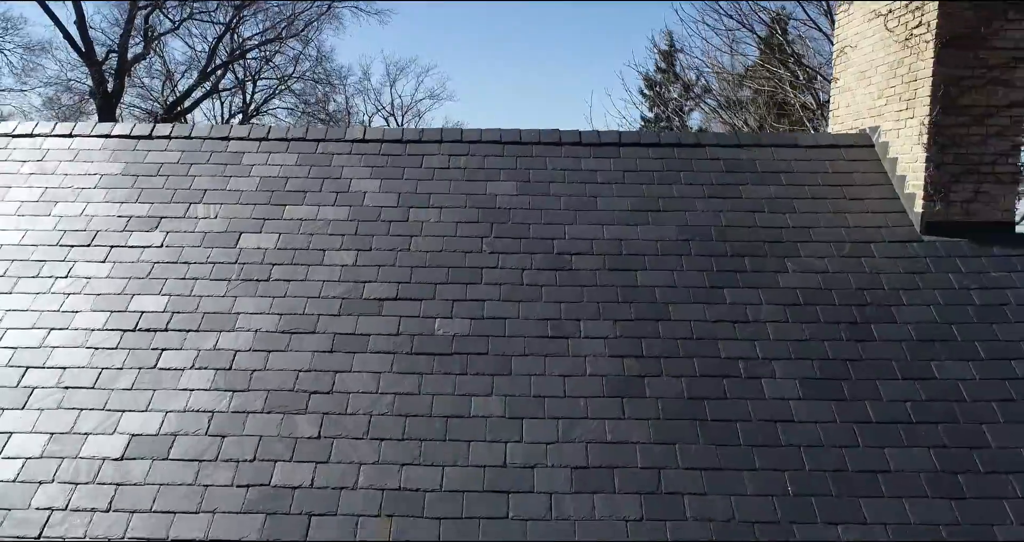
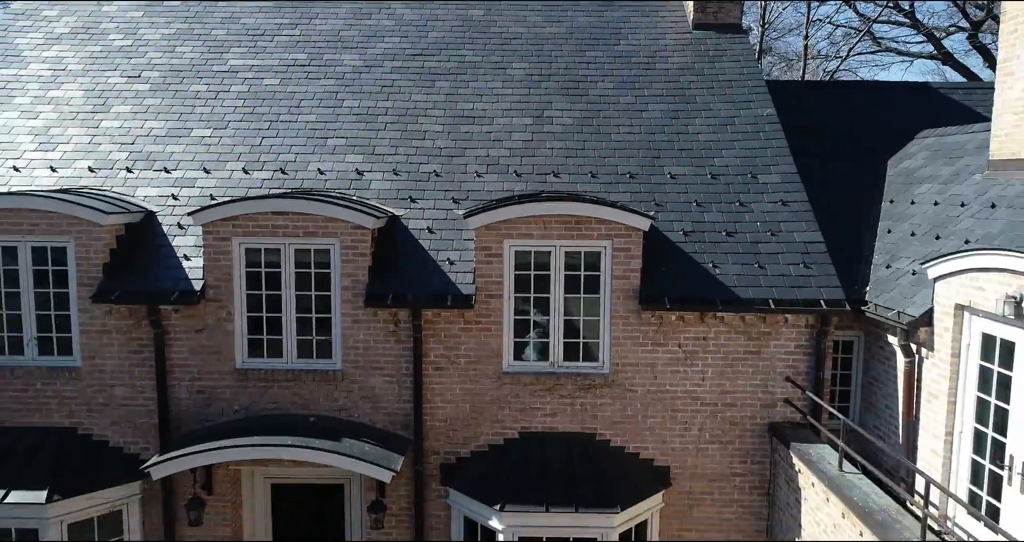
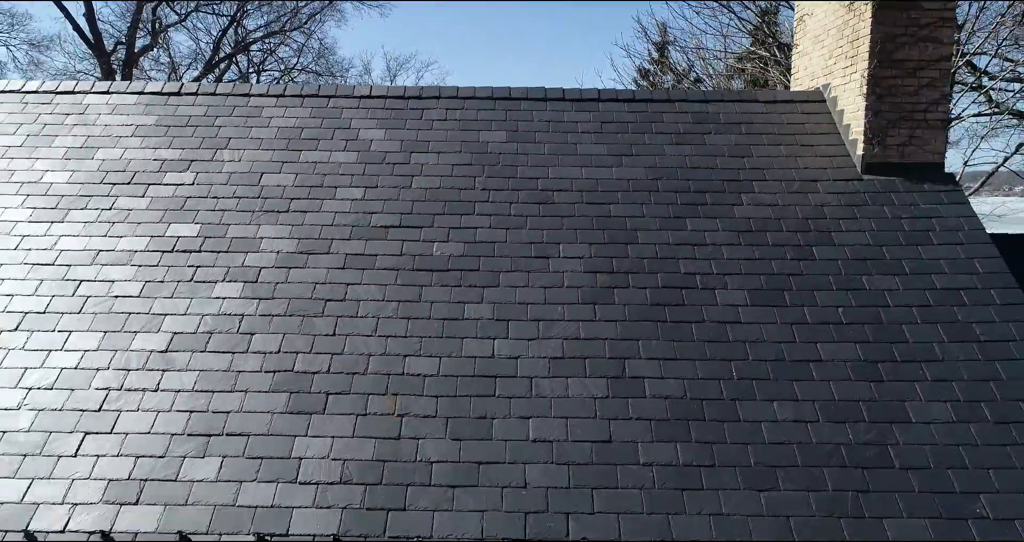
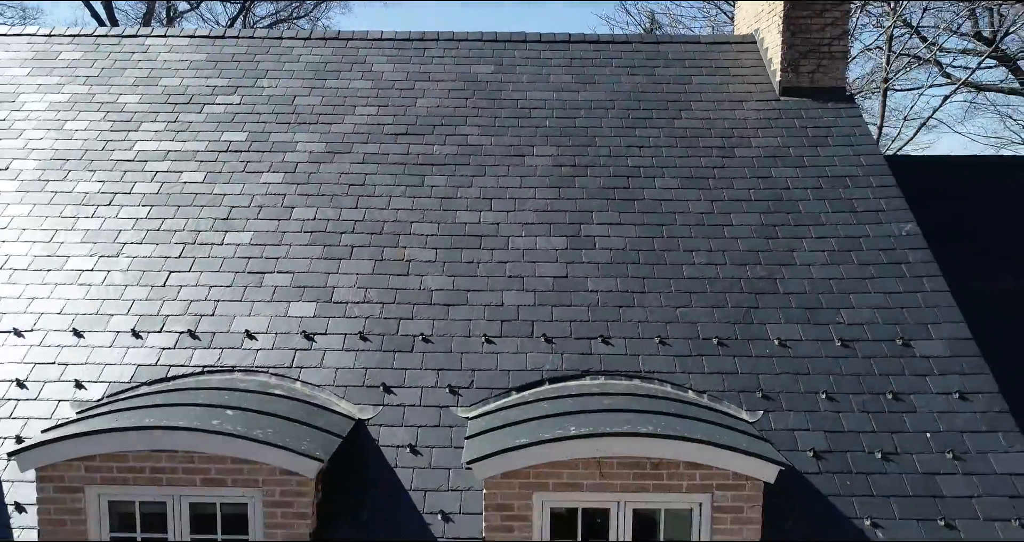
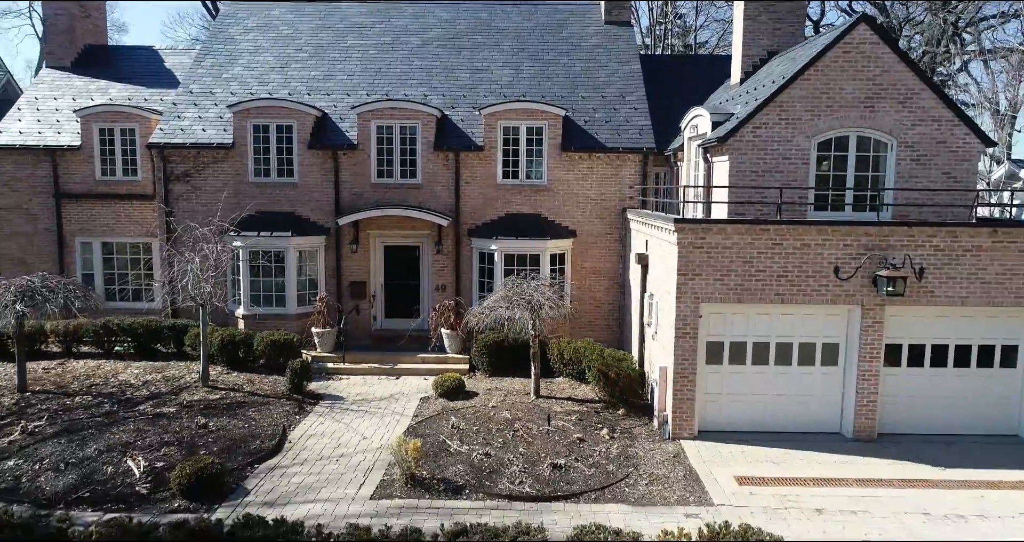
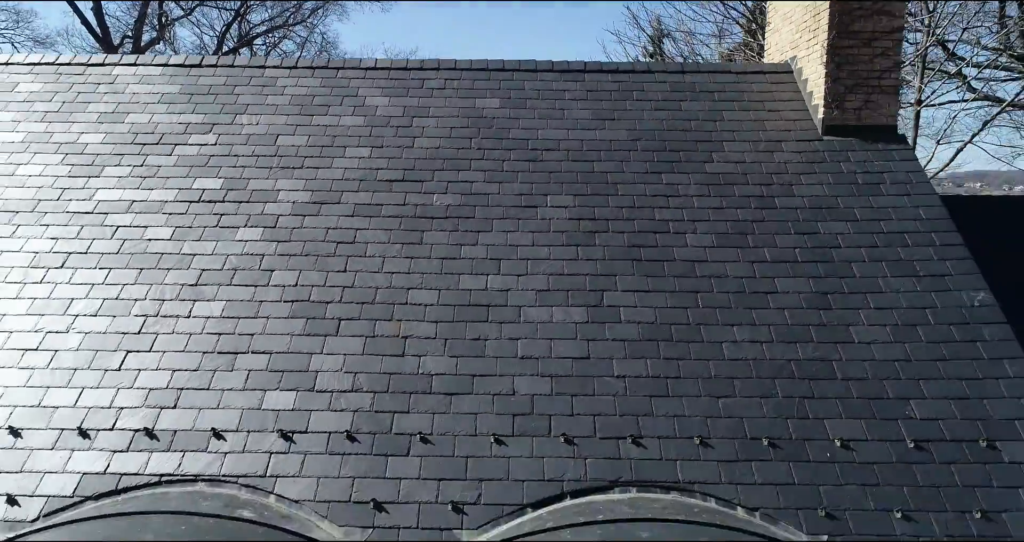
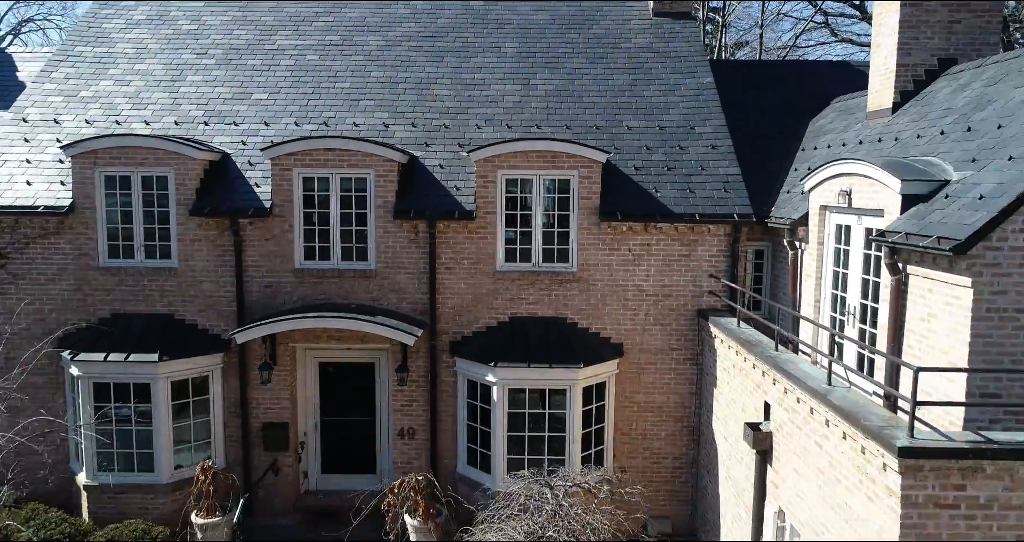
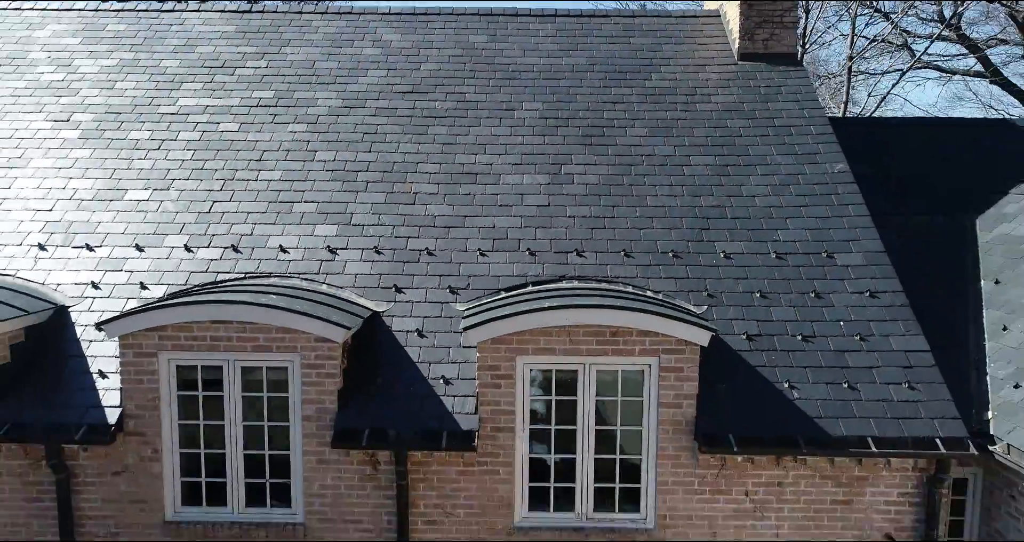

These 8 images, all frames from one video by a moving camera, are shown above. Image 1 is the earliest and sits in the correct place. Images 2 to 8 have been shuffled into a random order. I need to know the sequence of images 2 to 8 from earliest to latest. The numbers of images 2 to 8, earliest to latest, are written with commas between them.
3, 6, 4, 8, 2, 7, 5
